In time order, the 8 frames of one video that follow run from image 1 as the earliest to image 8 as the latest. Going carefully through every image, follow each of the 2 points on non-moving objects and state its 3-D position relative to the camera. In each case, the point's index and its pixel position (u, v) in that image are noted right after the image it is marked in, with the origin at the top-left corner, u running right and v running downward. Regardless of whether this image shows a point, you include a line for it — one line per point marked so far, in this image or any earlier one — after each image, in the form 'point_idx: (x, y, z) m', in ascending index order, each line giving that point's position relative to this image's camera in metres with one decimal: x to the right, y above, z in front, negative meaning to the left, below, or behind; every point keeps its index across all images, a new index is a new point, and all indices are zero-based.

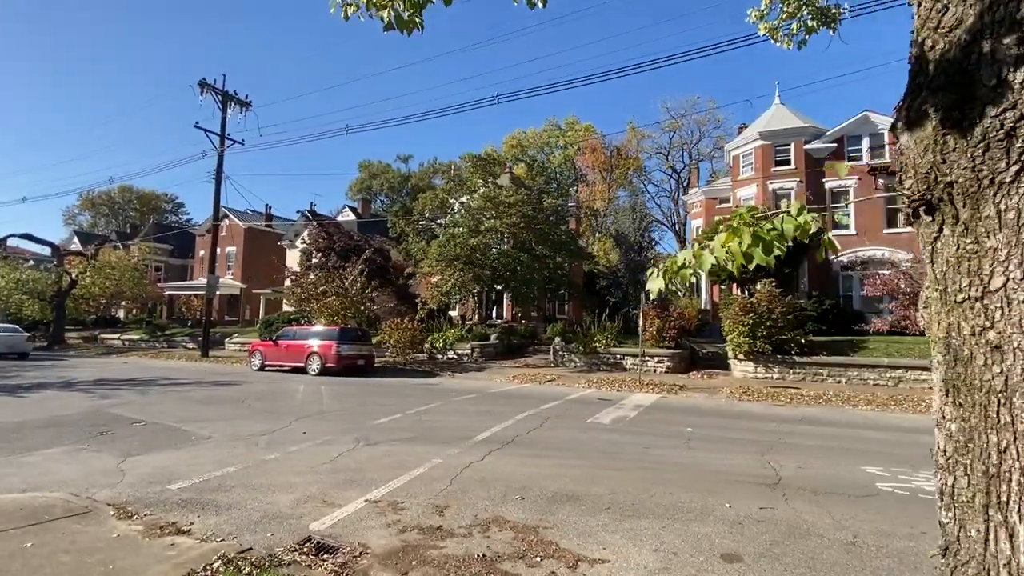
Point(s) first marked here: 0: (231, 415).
0: (-6.0, -2.7, +10.3) m
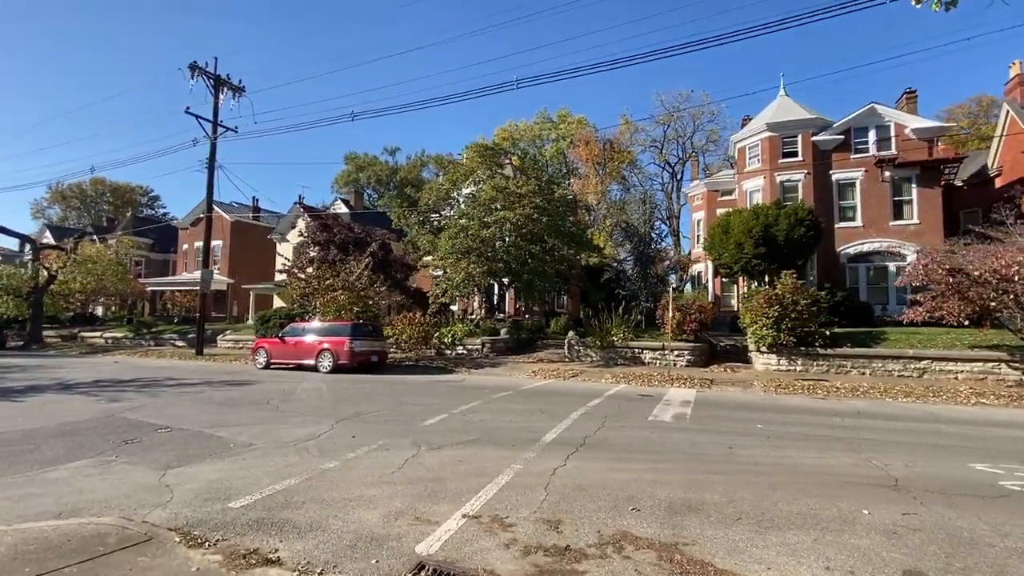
0: (-4.9, -2.5, +9.4) m
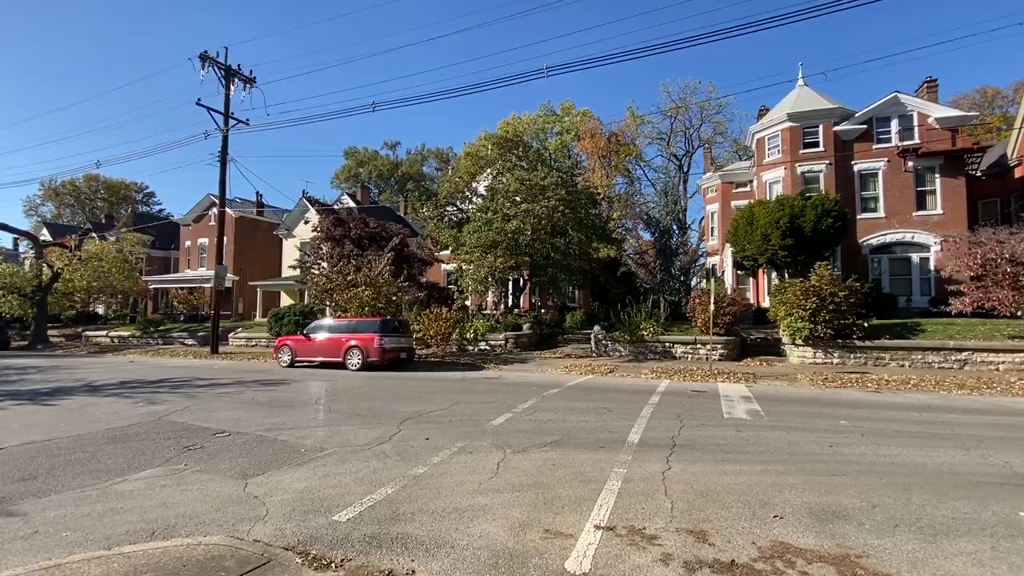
0: (-3.5, -2.4, +8.9) m
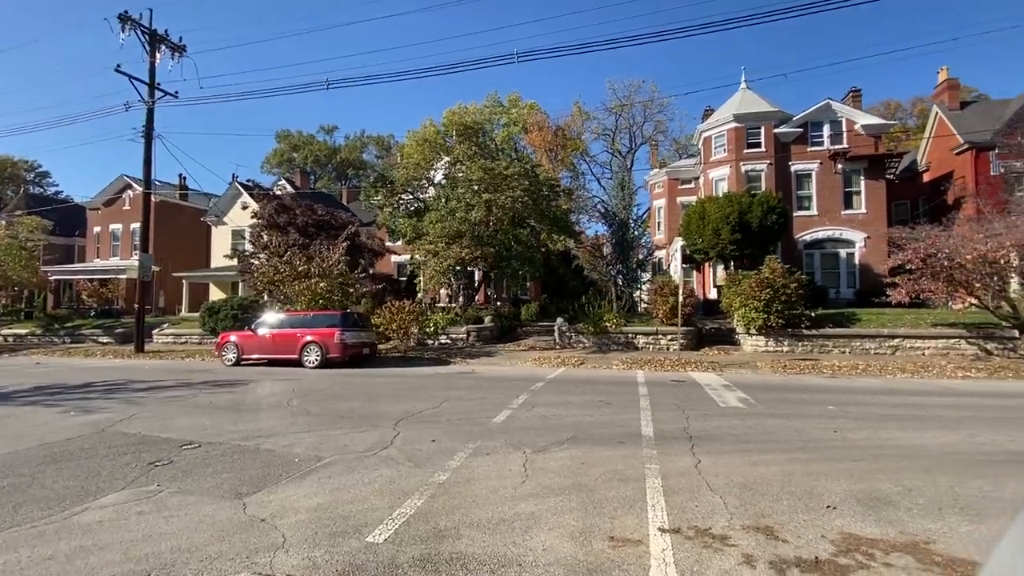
0: (-3.5, -2.3, +8.0) m
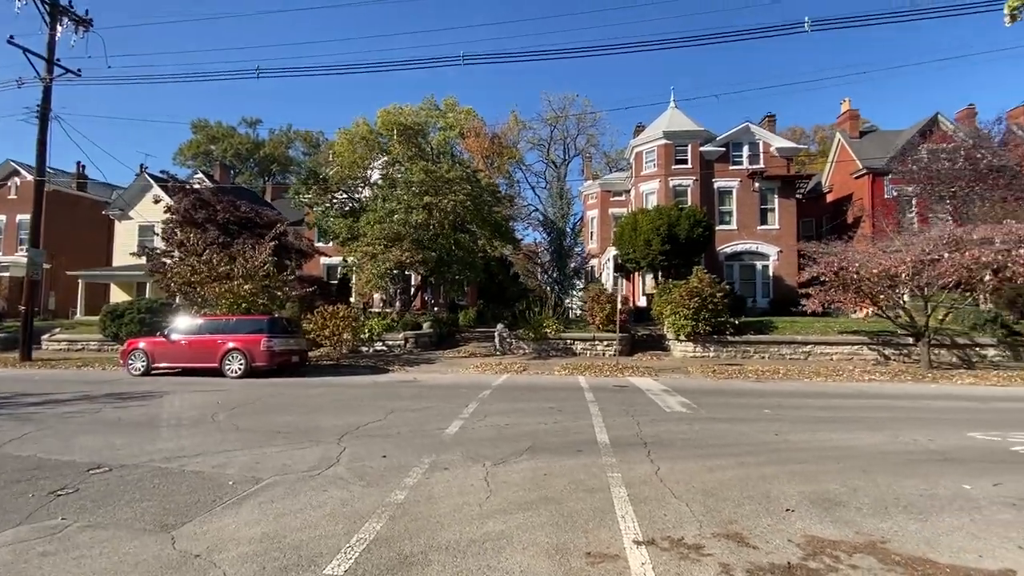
0: (-4.2, -2.3, +7.2) m
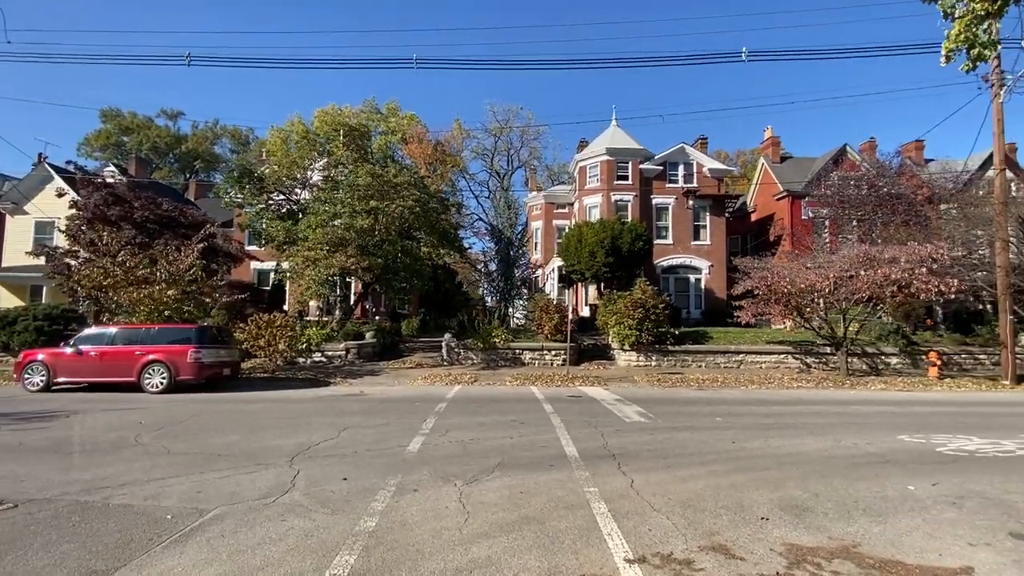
0: (-4.6, -2.4, +6.3) m
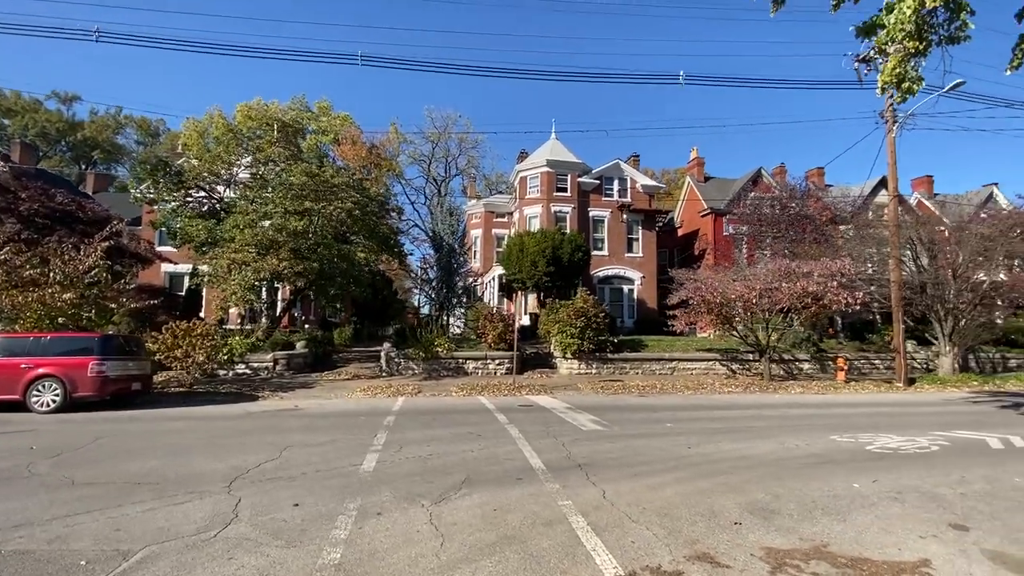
0: (-4.9, -2.4, +5.4) m
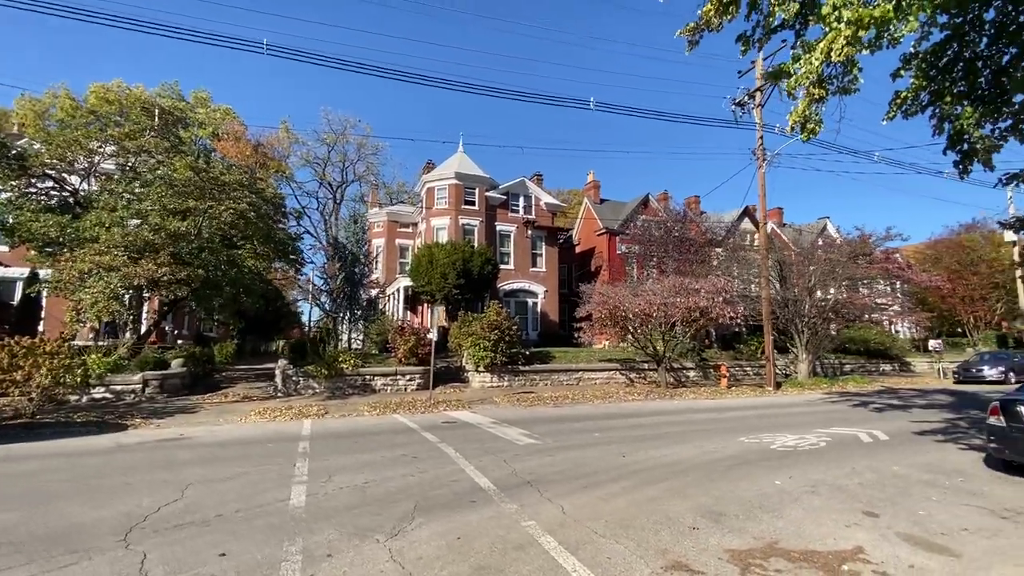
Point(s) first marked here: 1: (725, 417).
0: (-5.2, -2.4, +4.0) m
1: (+6.2, -3.8, +14.0) m
